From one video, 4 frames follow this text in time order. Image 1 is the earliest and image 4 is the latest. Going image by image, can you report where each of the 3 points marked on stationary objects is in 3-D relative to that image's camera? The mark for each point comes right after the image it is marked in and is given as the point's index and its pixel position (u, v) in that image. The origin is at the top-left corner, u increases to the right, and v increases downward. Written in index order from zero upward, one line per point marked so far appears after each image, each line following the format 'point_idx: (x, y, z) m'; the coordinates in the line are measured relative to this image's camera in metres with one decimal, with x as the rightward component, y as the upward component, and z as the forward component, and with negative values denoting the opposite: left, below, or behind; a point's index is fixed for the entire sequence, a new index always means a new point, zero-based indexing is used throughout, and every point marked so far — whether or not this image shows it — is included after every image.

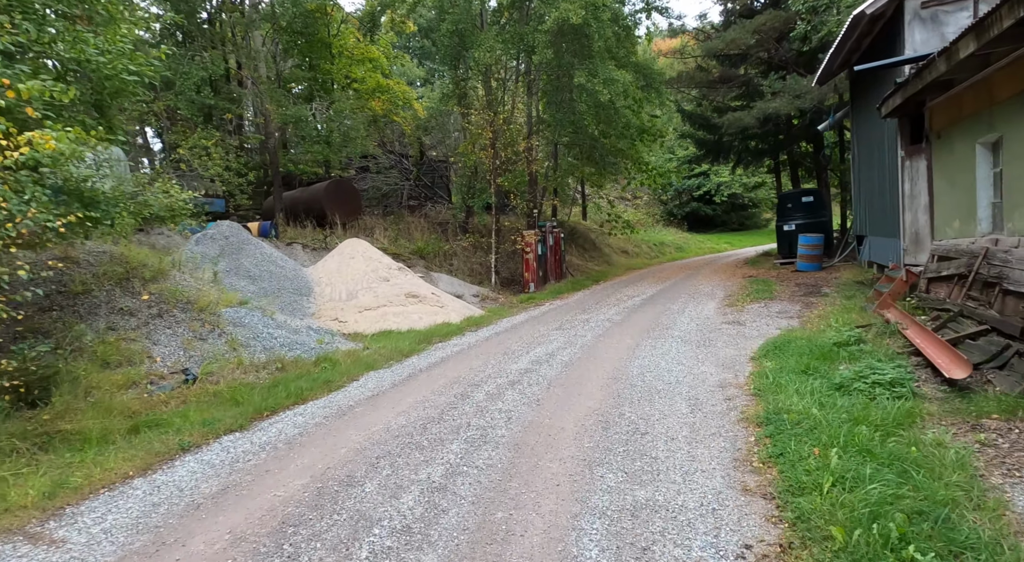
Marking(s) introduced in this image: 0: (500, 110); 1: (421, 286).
0: (-0.3, +4.4, +16.5) m
1: (-1.7, -0.1, +12.3) m
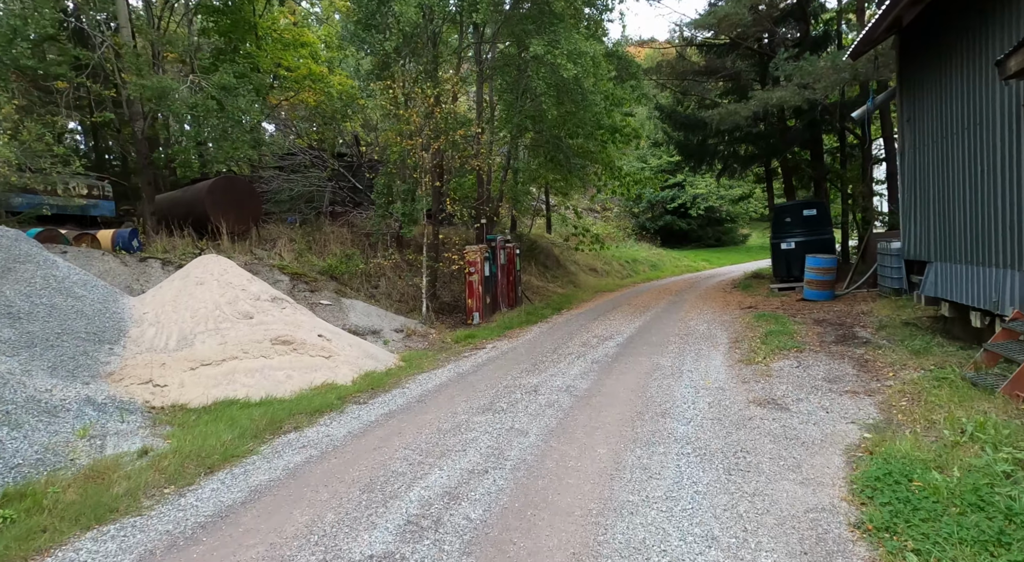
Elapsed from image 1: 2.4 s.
0: (-1.5, +3.8, +12.9) m
1: (-2.8, -0.6, +8.6) m
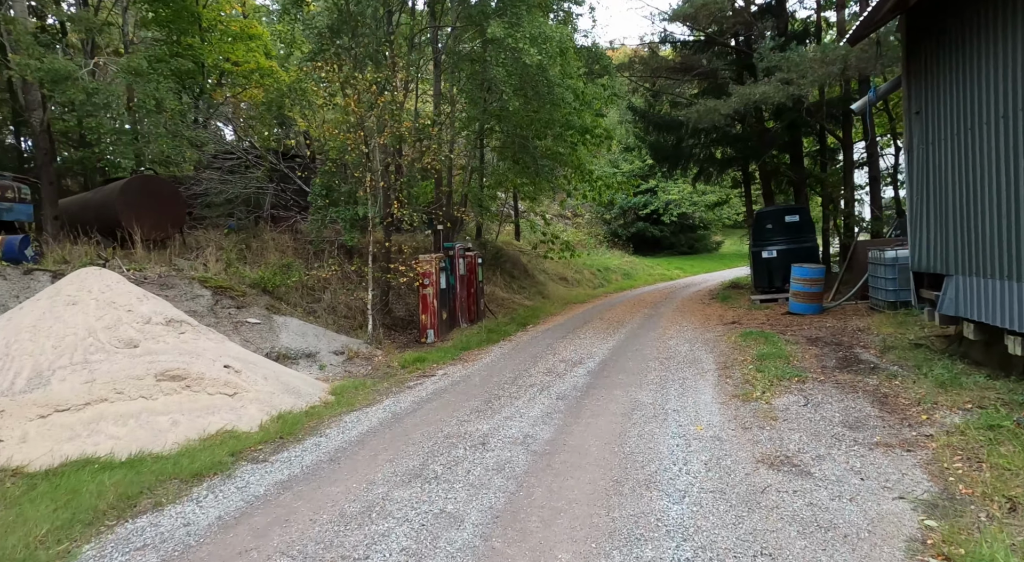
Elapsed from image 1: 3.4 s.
0: (-2.2, +3.6, +11.4) m
1: (-3.3, -0.8, +7.0) m
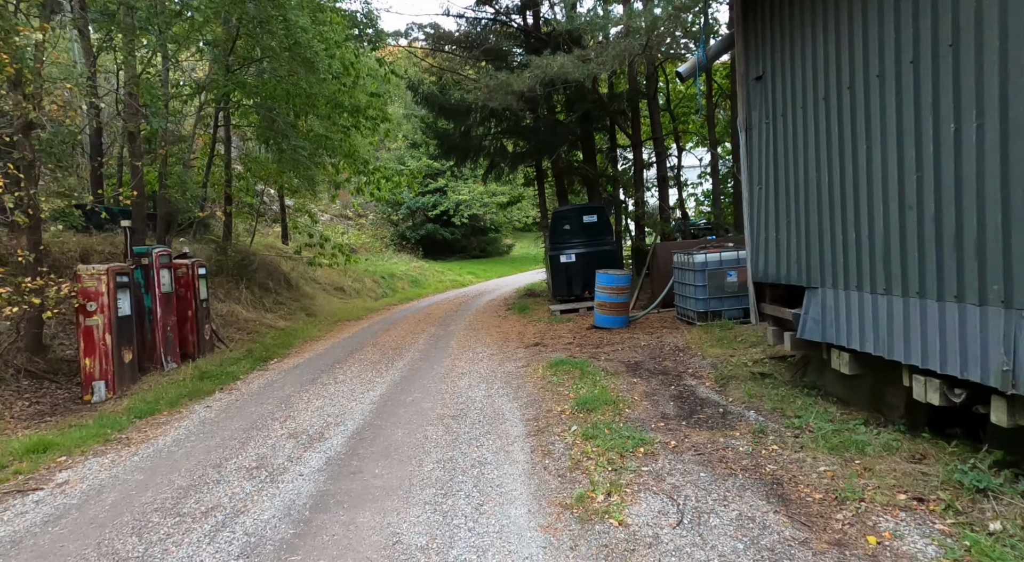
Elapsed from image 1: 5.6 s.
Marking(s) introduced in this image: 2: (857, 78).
0: (-5.5, +3.2, +7.1) m
1: (-5.1, -1.1, +2.6) m
2: (+3.0, +1.8, +5.7) m
